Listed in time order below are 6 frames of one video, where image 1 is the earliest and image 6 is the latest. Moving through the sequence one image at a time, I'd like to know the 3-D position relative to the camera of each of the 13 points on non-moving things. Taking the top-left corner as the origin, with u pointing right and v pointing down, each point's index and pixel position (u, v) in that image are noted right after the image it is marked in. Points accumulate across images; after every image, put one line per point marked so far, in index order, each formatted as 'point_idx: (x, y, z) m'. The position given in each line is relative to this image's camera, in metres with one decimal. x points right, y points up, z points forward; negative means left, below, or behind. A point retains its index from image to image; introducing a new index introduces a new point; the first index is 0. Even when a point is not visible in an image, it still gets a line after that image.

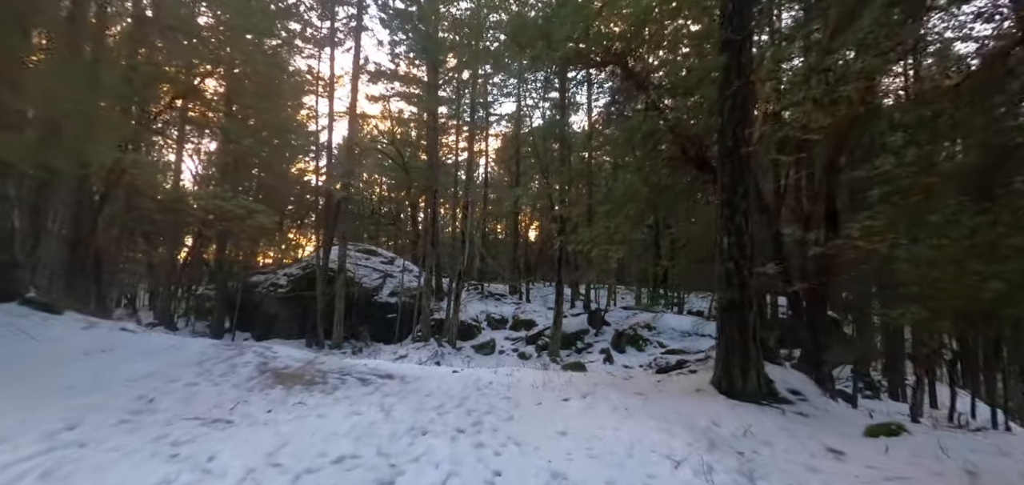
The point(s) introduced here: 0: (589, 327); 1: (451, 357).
0: (+3.2, -3.4, +19.3) m
1: (-2.0, -3.8, +15.8) m
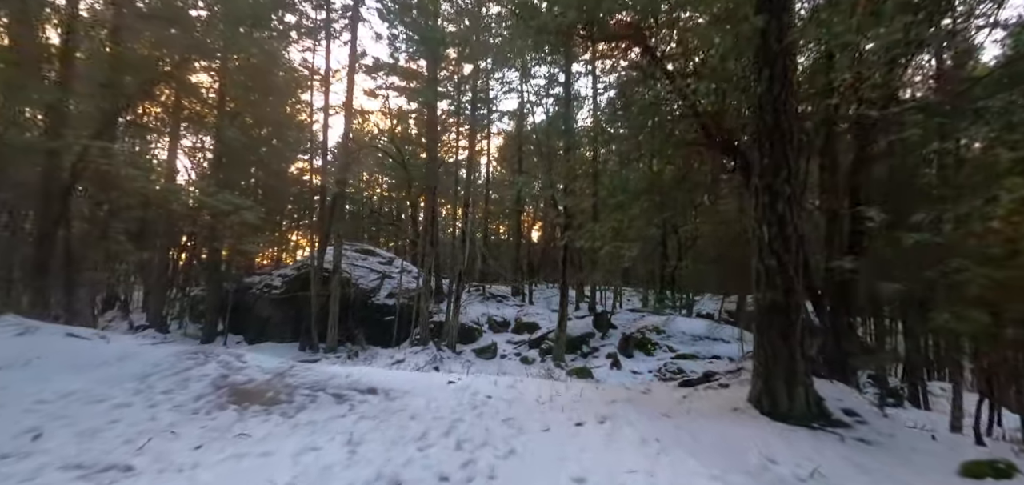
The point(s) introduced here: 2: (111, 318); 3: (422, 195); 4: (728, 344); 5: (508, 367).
0: (+3.3, -3.4, +18.7) m
1: (-2.0, -3.8, +15.3) m
2: (-16.7, -3.2, +20.1) m
3: (-3.7, +2.0, +20.0) m
4: (+7.7, -3.5, +16.8) m
5: (-0.1, -4.4, +16.9) m
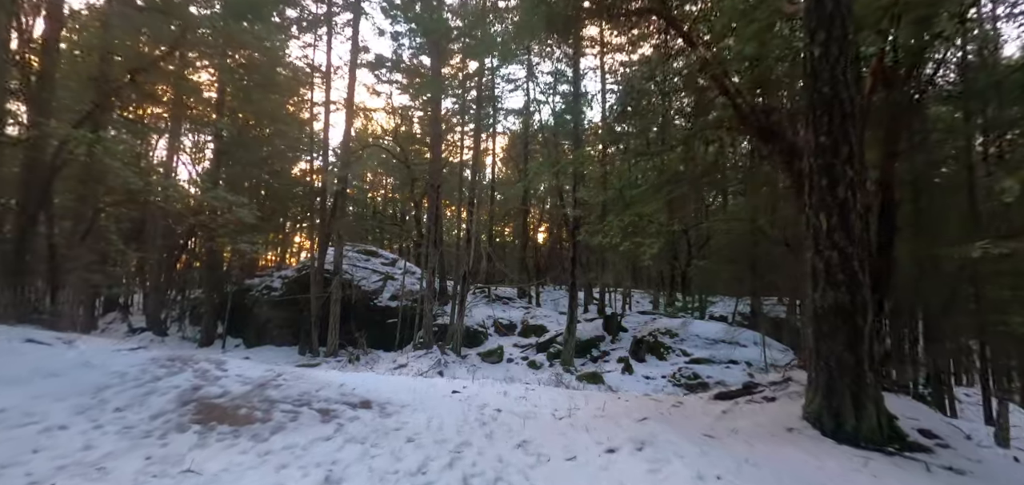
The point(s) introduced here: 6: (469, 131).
0: (+3.5, -3.4, +18.2) m
1: (-1.8, -3.8, +14.8) m
2: (-16.5, -3.2, +19.8) m
3: (-3.5, +1.9, +19.6) m
4: (+8.0, -3.6, +16.3) m
5: (+0.1, -4.4, +16.5) m
6: (-1.7, +4.5, +19.5) m
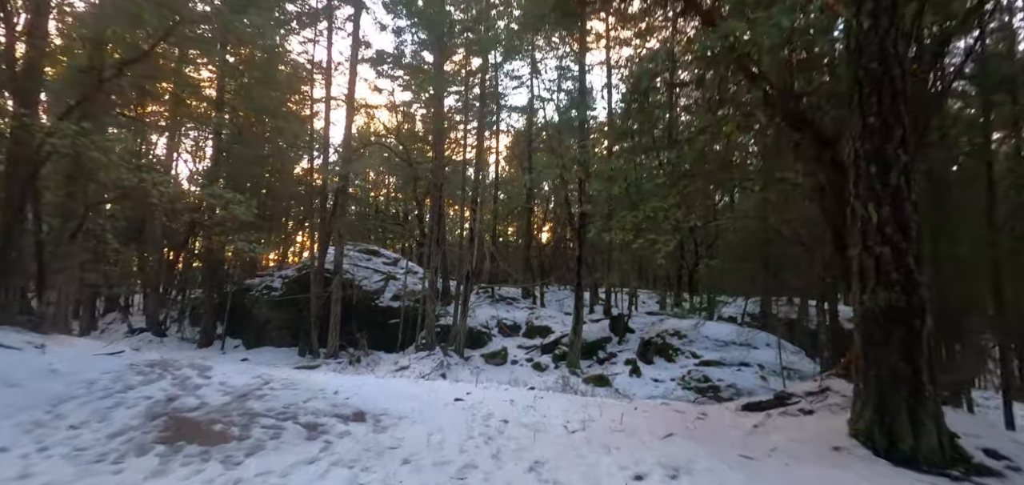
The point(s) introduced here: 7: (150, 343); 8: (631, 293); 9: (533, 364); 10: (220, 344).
0: (+3.6, -3.4, +17.9) m
1: (-1.6, -3.8, +14.5) m
2: (-16.3, -3.2, +19.6) m
3: (-3.4, +1.9, +19.3) m
4: (+8.1, -3.5, +15.9) m
5: (+0.3, -4.4, +16.2) m
6: (-1.6, +4.5, +19.2) m
7: (-13.1, -3.6, +17.3) m
8: (+4.8, -2.0, +19.5) m
9: (+0.7, -4.2, +16.7) m
10: (-11.3, -3.9, +18.8) m
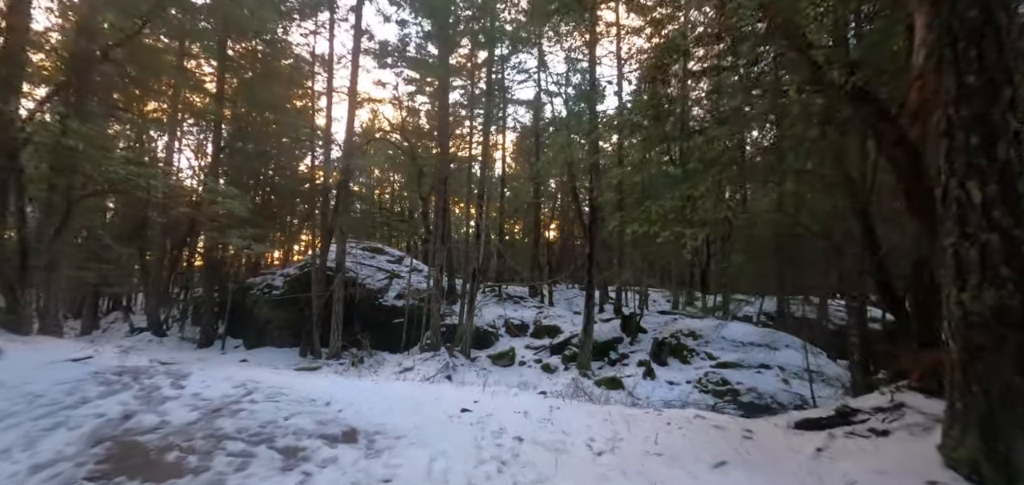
0: (+3.9, -3.3, +17.4) m
1: (-1.4, -3.7, +14.1) m
2: (-16.1, -3.1, +19.4) m
3: (-3.1, +2.0, +18.9) m
4: (+8.3, -3.4, +15.4) m
5: (+0.5, -4.3, +15.8) m
6: (-1.3, +4.6, +18.8) m
7: (-12.9, -3.6, +17.1) m
8: (+5.1, -1.9, +19.0) m
9: (+1.0, -4.1, +16.3) m
10: (-11.1, -3.9, +18.5) m
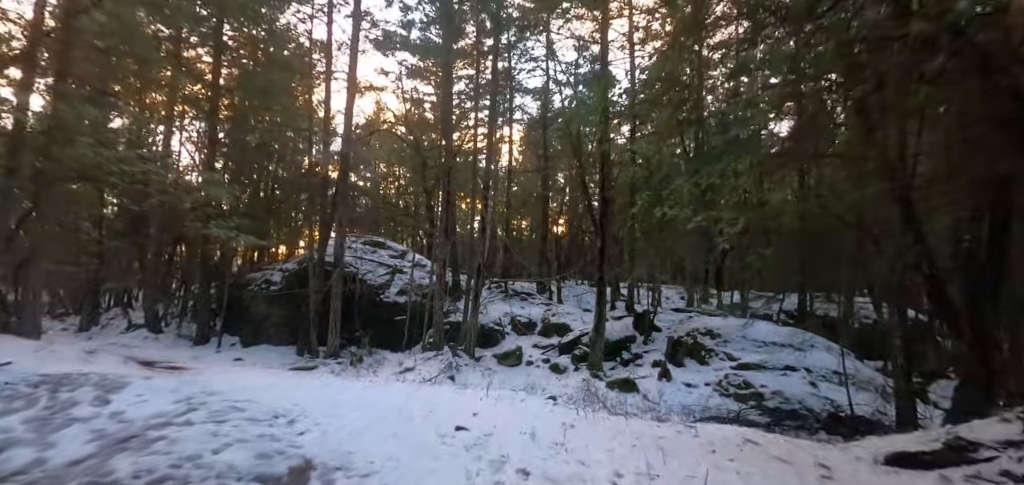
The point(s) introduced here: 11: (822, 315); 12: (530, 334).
0: (+4.1, -3.1, +16.8) m
1: (-1.2, -3.5, +13.6) m
2: (-15.8, -2.9, +19.1) m
3: (-2.8, +2.2, +18.4) m
4: (+8.5, -3.2, +14.7) m
5: (+0.7, -4.1, +15.2) m
6: (-1.1, +4.8, +18.2) m
7: (-12.6, -3.4, +16.7) m
8: (+5.4, -1.7, +18.3) m
9: (+1.2, -3.9, +15.7) m
10: (-10.8, -3.7, +18.1) m
11: (+6.6, -1.5, +10.2) m
12: (+0.7, -3.5, +19.0) m
